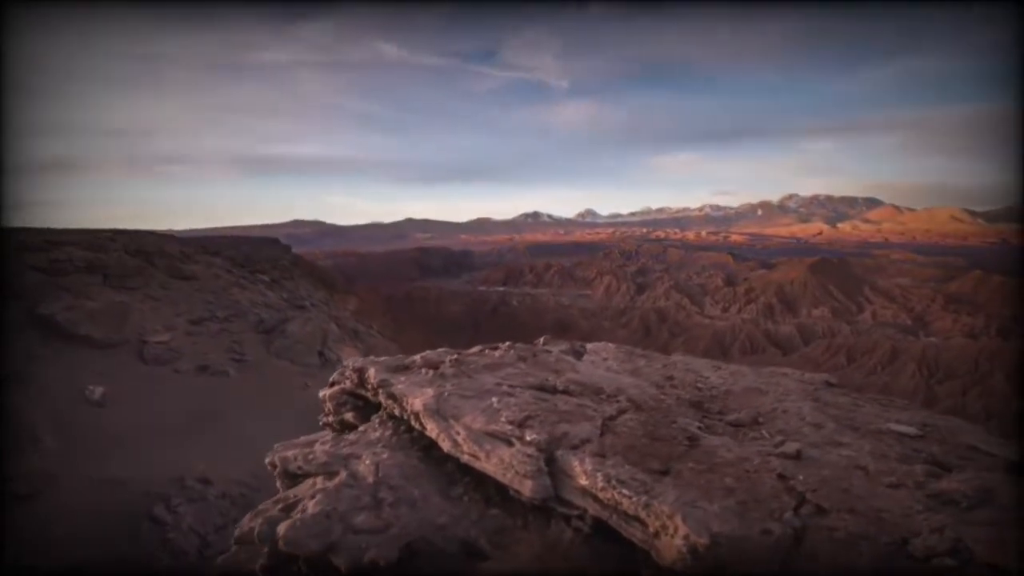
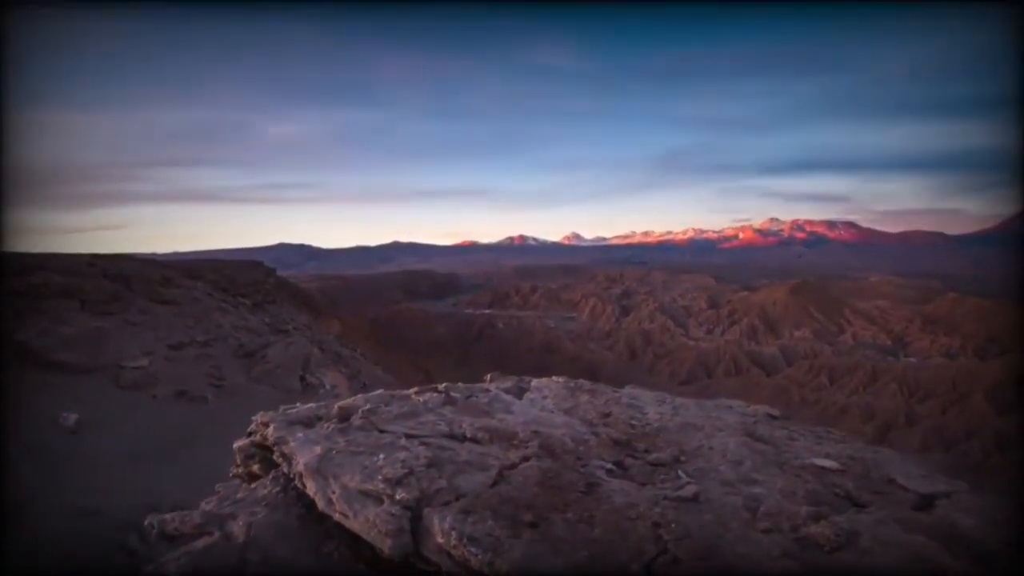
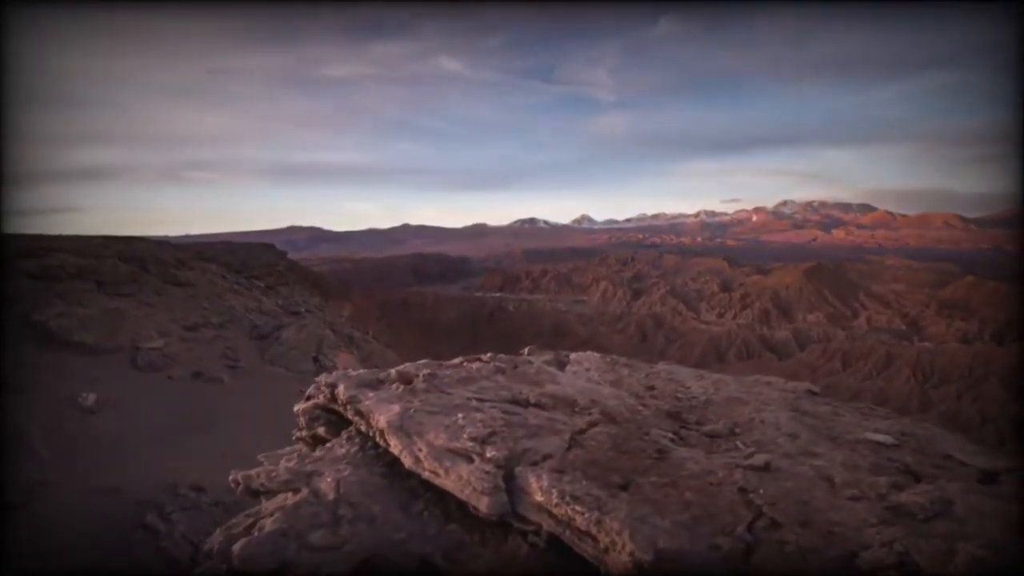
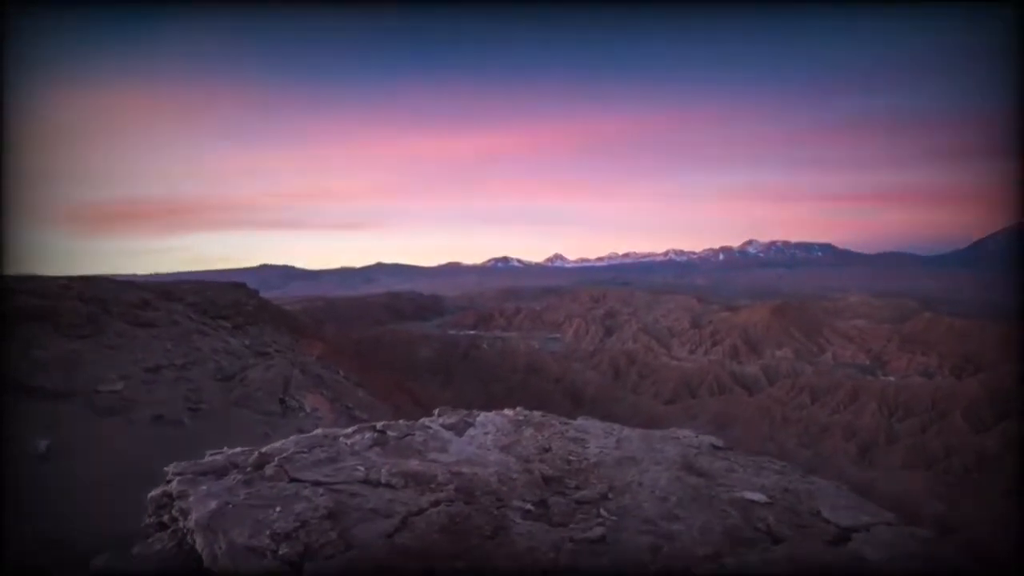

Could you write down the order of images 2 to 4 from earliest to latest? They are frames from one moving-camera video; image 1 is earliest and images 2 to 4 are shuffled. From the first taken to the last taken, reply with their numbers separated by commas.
3, 2, 4
